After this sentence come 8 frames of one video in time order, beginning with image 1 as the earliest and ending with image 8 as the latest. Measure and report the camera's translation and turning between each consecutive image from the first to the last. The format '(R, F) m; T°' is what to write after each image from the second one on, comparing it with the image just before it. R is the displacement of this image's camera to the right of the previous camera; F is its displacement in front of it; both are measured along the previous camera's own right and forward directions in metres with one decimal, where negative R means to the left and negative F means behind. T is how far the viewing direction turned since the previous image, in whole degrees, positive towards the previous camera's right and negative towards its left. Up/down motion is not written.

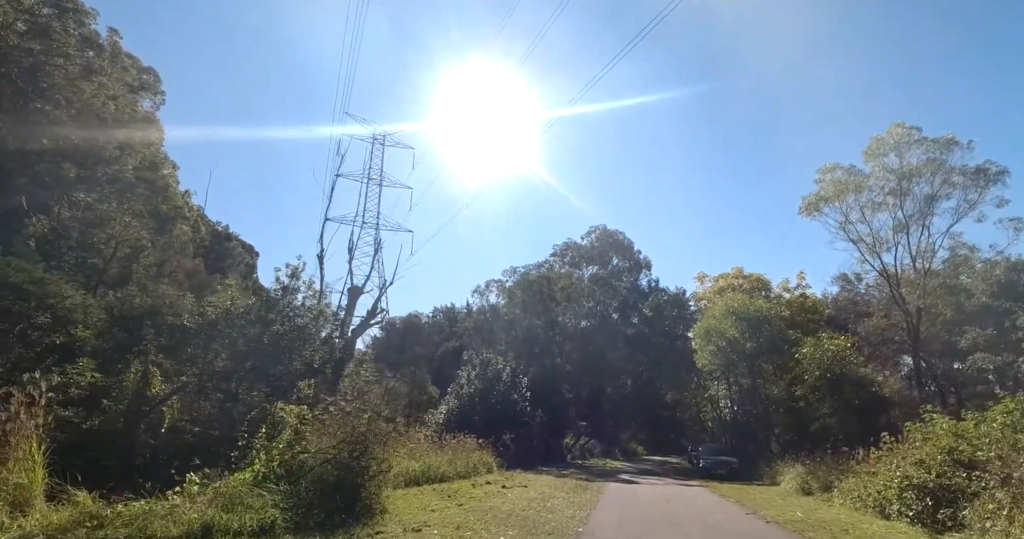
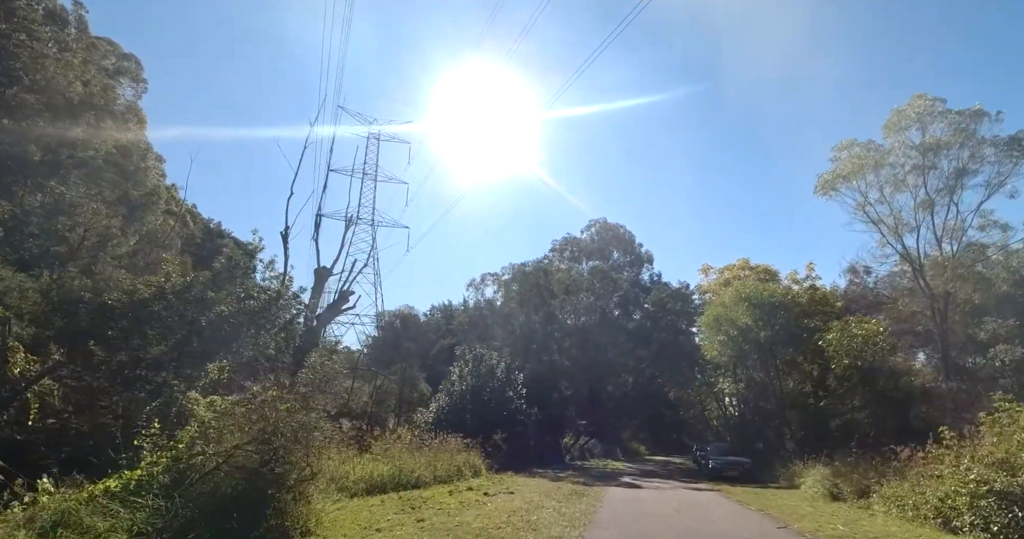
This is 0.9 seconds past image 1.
(+0.4, +2.0) m; 0°
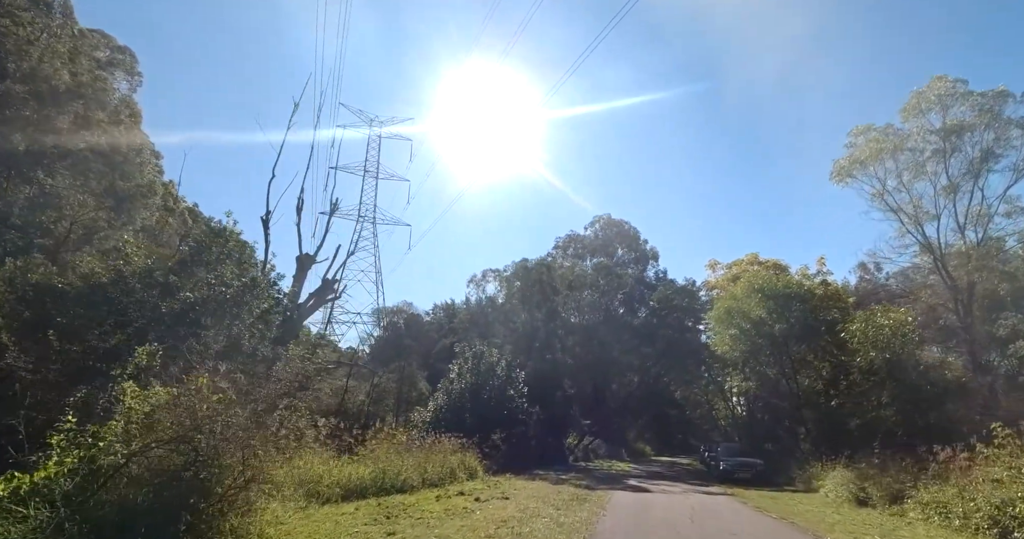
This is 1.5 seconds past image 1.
(+0.2, +1.2) m; 0°
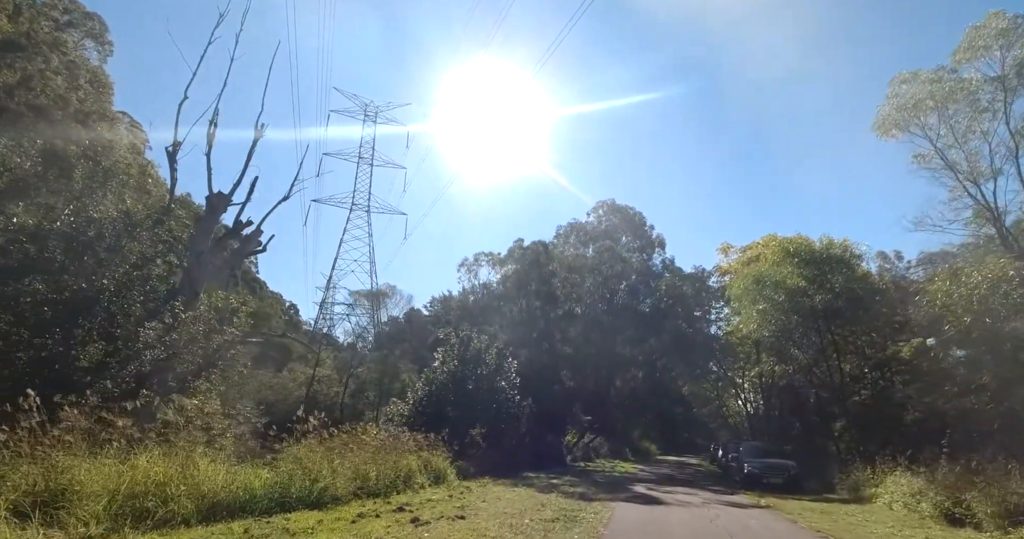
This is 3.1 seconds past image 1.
(+0.6, +3.4) m; 0°
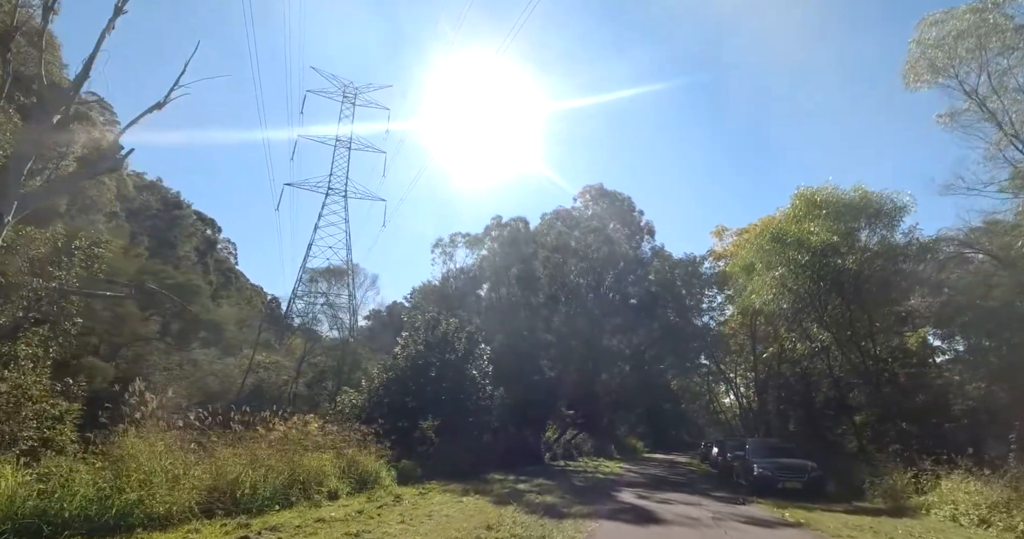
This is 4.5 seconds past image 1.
(+0.7, +3.2) m; +1°
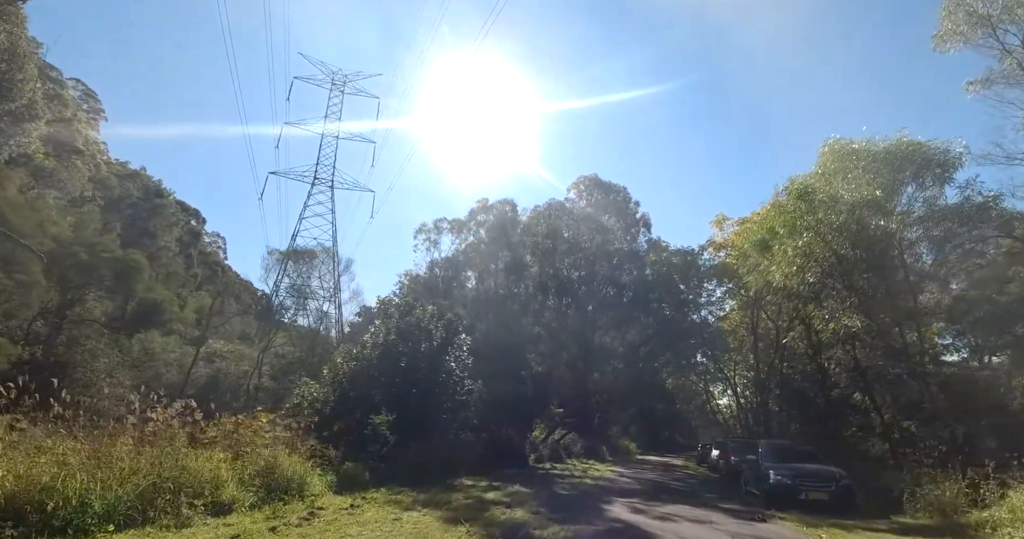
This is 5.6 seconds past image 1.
(+0.5, +2.3) m; +1°
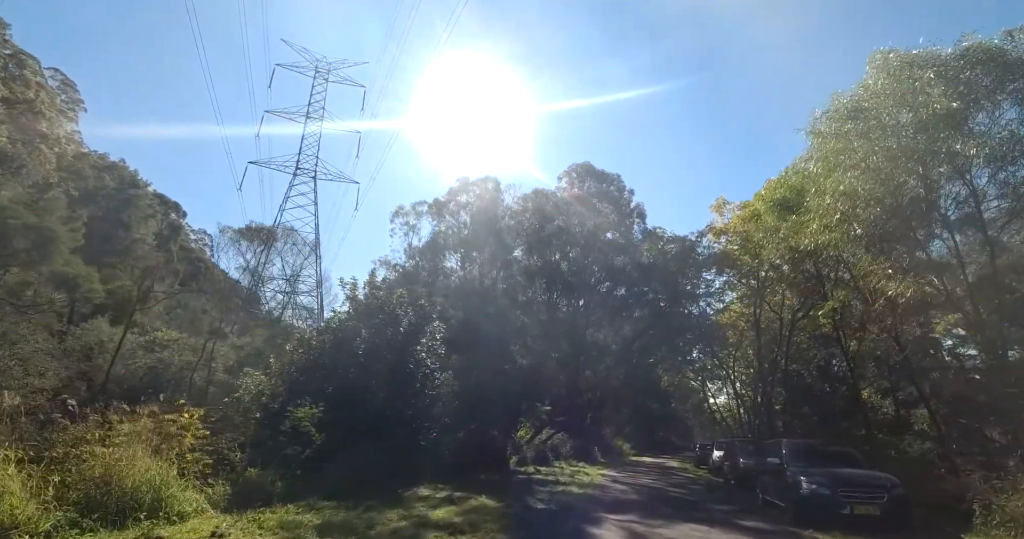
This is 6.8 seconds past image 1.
(+0.5, +2.5) m; +1°
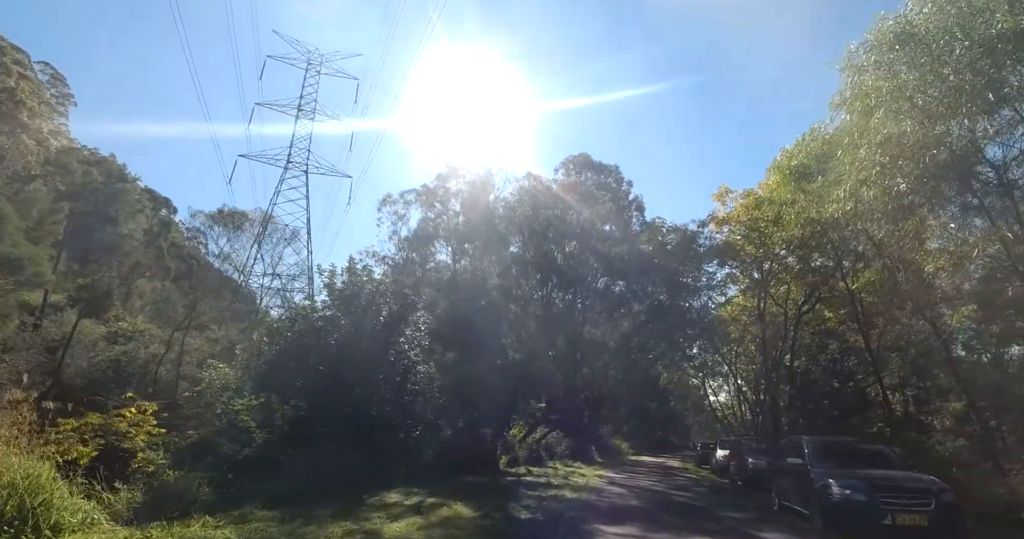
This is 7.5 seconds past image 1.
(+0.3, +1.4) m; 0°
